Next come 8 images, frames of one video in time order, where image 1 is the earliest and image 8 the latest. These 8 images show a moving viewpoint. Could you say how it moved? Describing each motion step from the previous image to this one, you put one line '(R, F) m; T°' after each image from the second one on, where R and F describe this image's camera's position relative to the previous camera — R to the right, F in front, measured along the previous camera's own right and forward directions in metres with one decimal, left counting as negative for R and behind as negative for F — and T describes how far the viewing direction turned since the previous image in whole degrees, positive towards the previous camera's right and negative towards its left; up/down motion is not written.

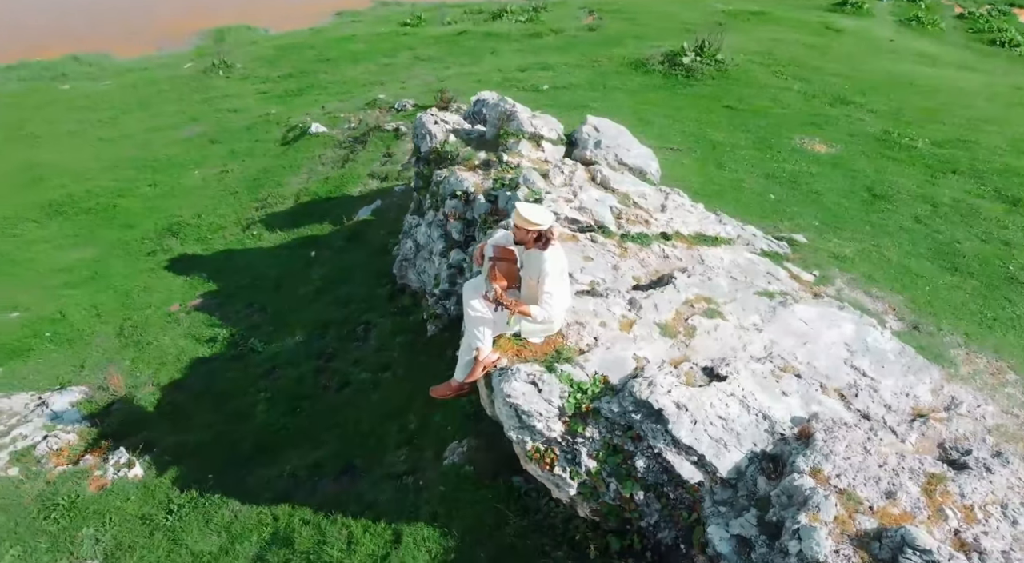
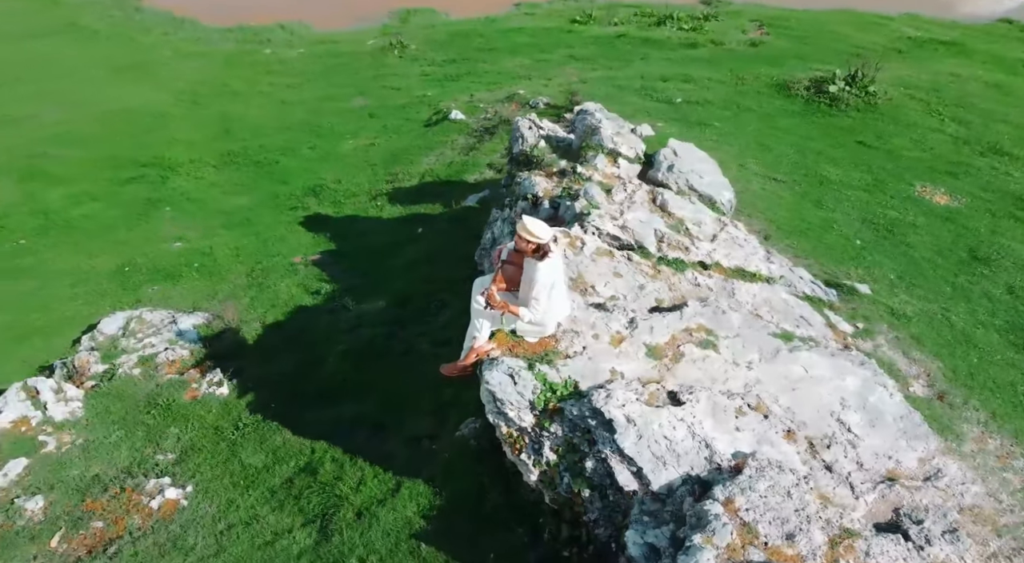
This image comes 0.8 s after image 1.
(+1.2, -0.5) m; -12°
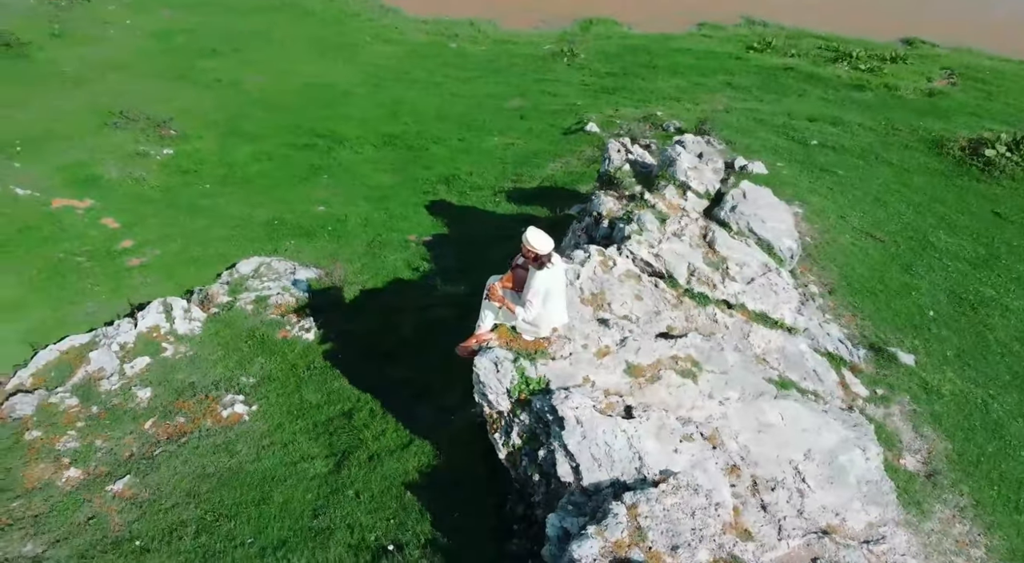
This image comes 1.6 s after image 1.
(+1.4, -0.6) m; -13°
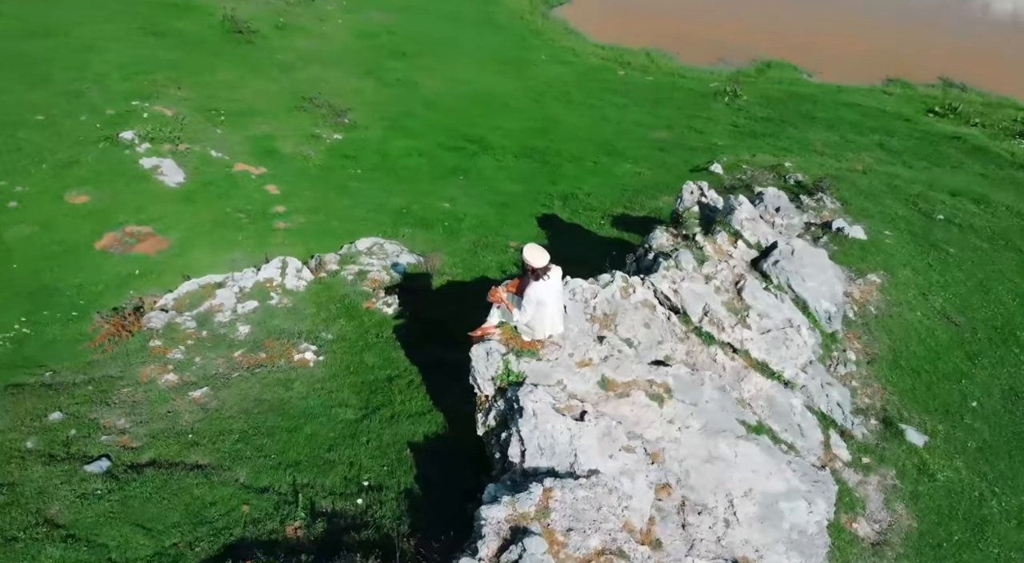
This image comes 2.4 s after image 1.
(+1.6, -0.7) m; -13°
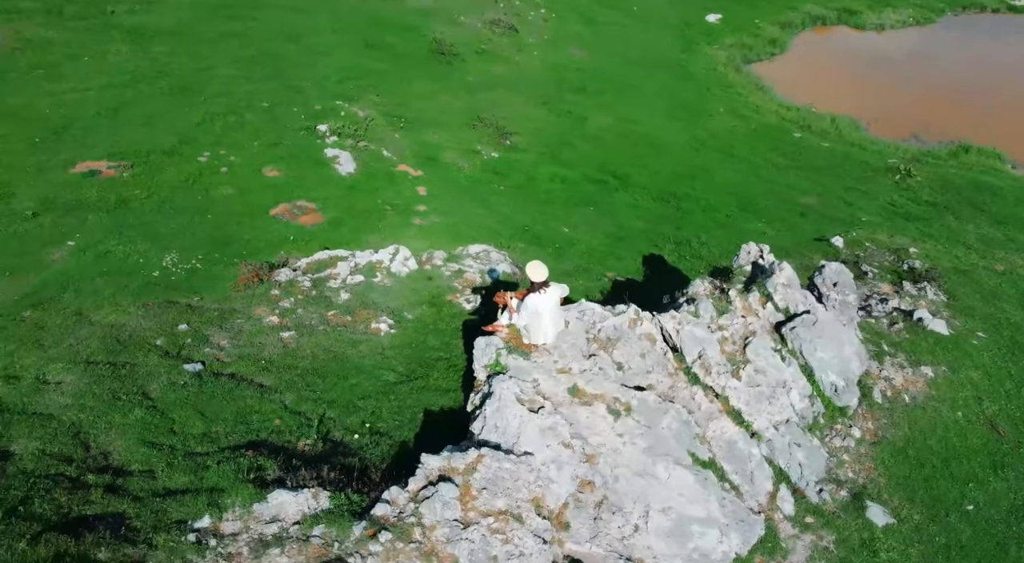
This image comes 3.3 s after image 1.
(+2.1, -1.0) m; -15°
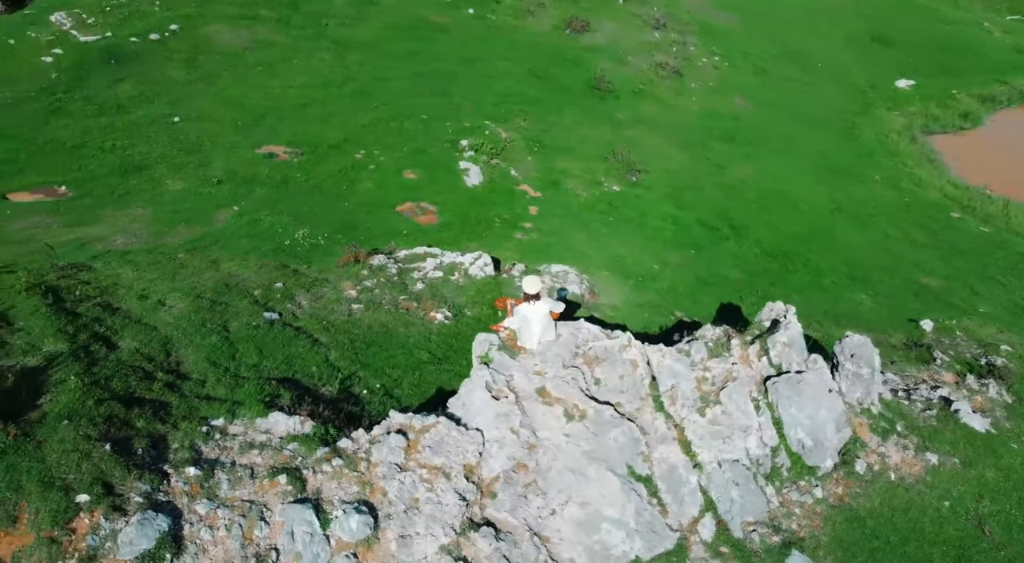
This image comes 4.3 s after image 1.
(+2.3, -1.0) m; -13°
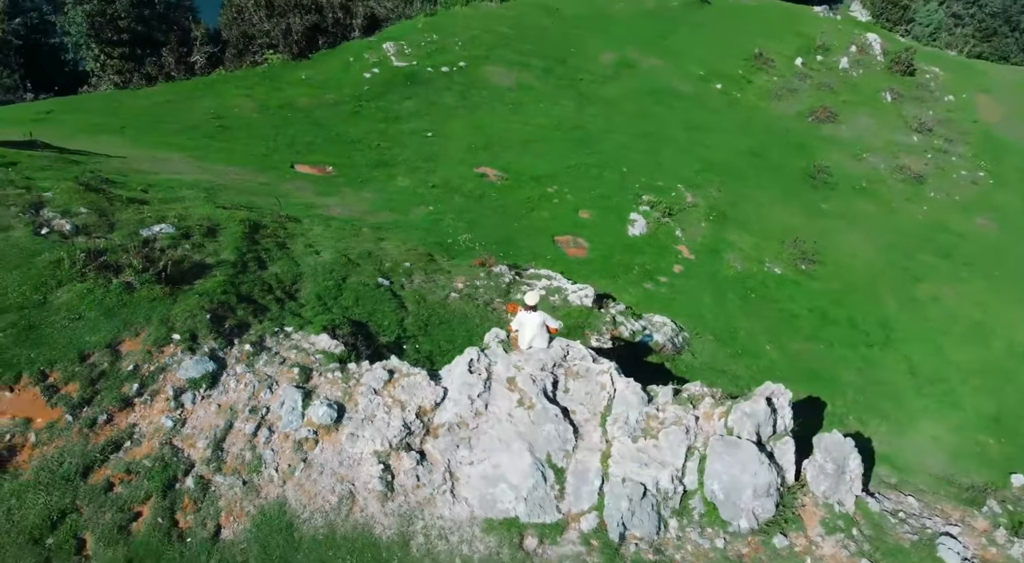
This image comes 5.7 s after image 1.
(+4.1, -1.6) m; -21°
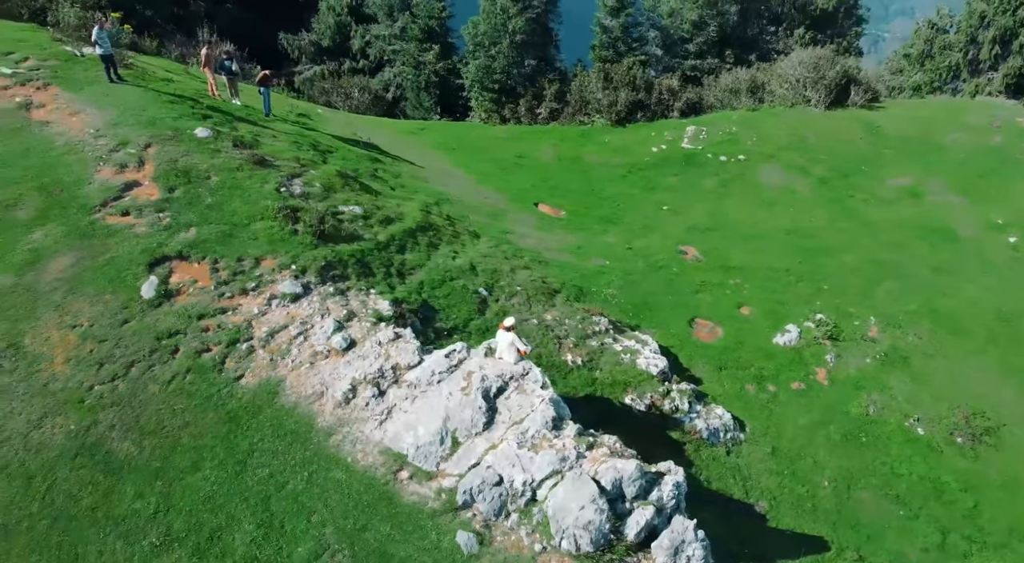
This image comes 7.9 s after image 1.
(+7.1, -1.6) m; -28°
